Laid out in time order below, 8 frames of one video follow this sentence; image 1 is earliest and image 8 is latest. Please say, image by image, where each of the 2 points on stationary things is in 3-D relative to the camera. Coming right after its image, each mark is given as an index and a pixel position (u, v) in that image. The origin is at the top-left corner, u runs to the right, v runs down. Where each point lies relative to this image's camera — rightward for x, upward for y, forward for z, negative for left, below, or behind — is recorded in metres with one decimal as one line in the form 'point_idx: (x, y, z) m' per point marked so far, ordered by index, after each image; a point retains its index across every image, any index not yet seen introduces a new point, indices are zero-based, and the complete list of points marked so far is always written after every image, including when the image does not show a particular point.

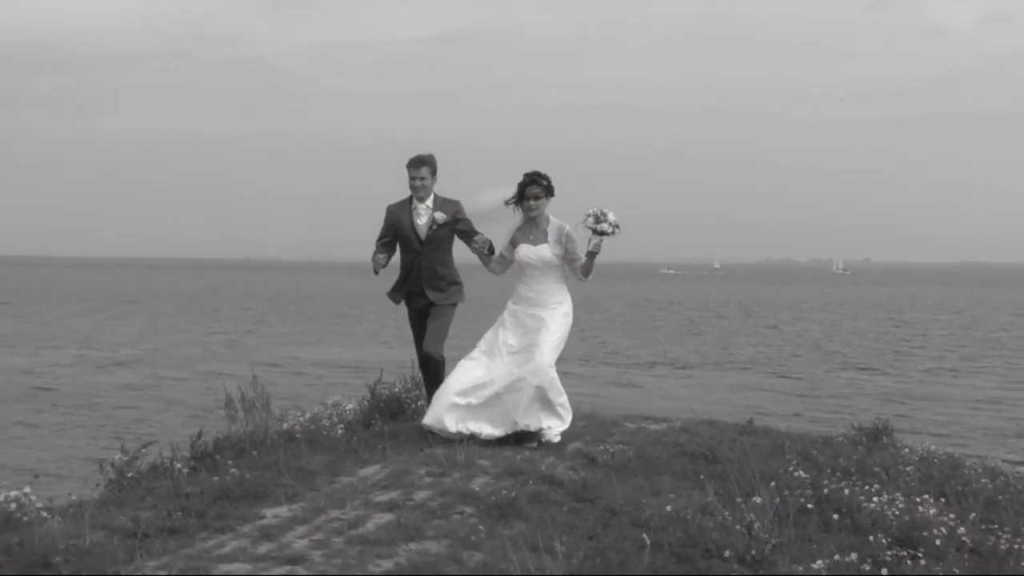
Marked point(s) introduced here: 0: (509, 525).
0: (+0.3, -2.0, +5.5) m
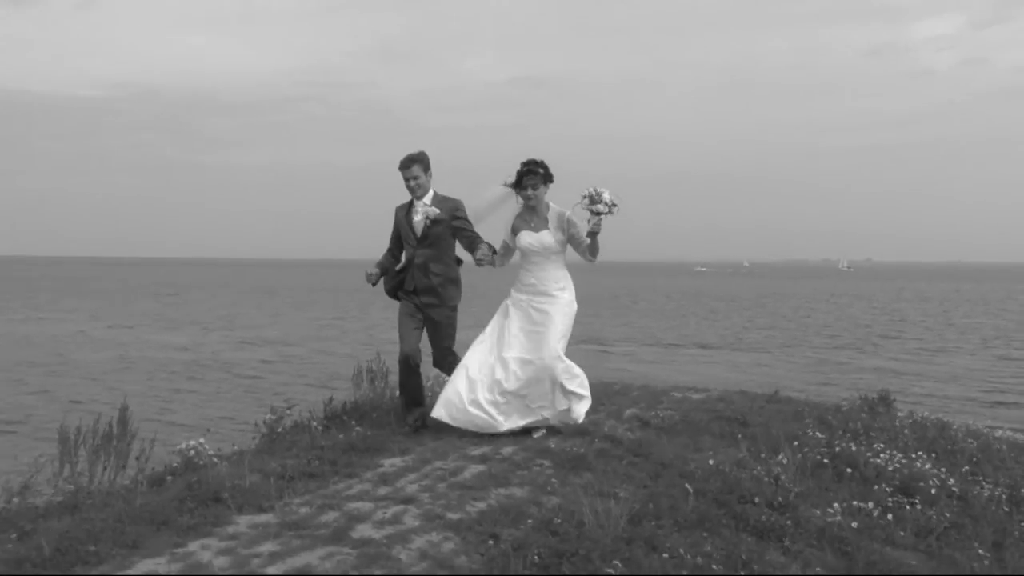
0: (+0.9, -1.9, +6.6) m
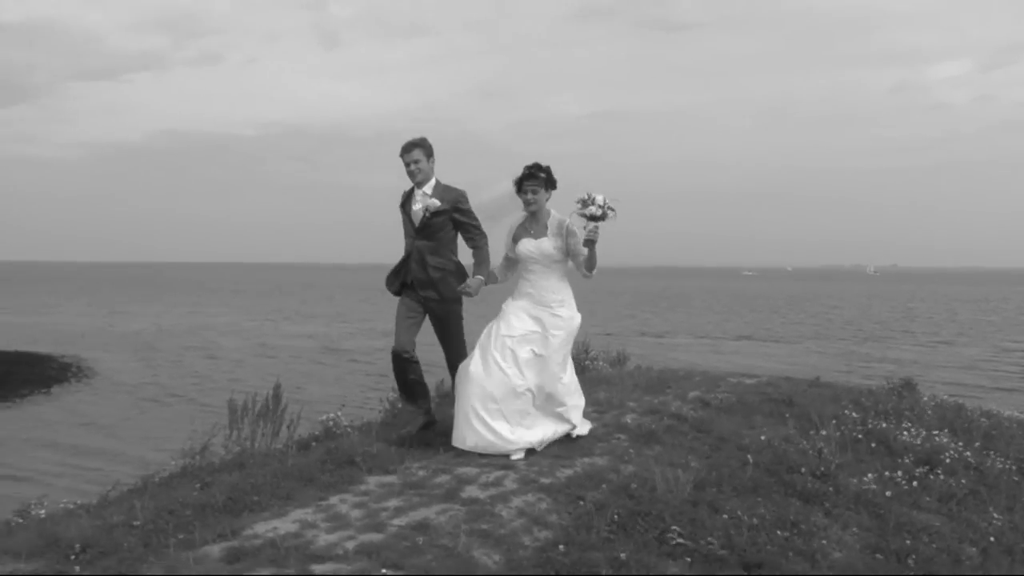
0: (+1.8, -1.9, +7.6) m
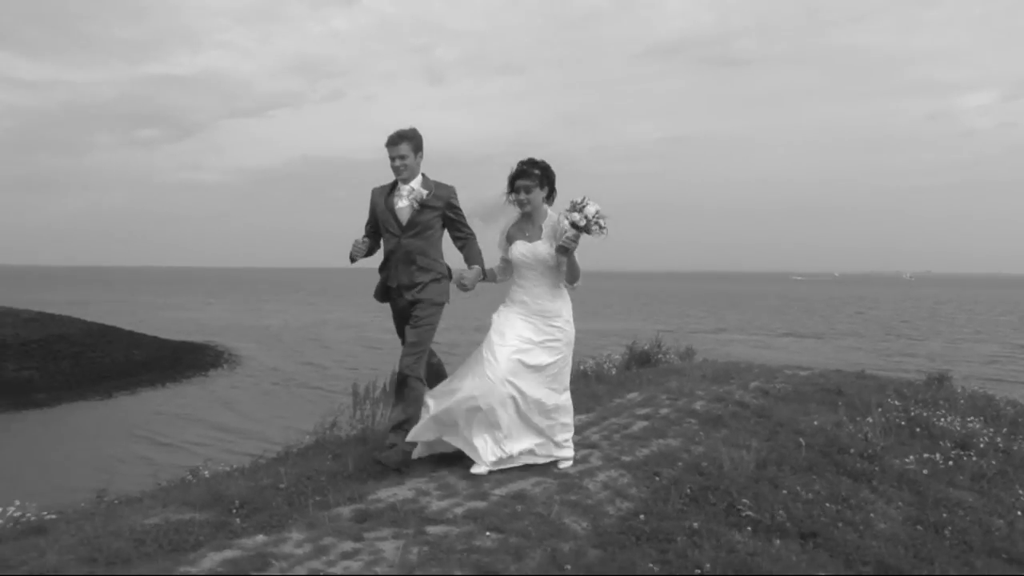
0: (+2.9, -2.0, +8.5) m
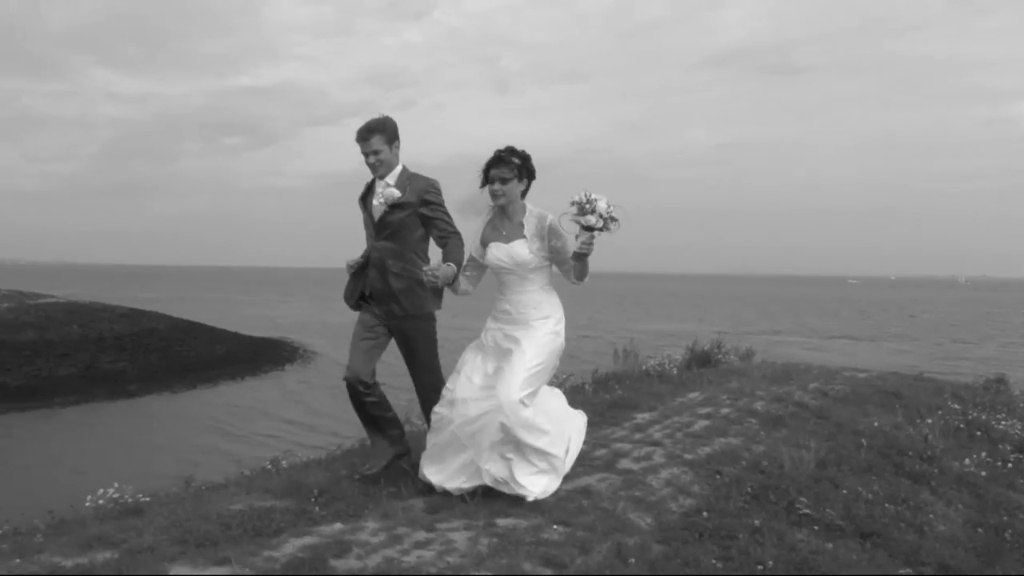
0: (+3.7, -2.0, +8.7) m
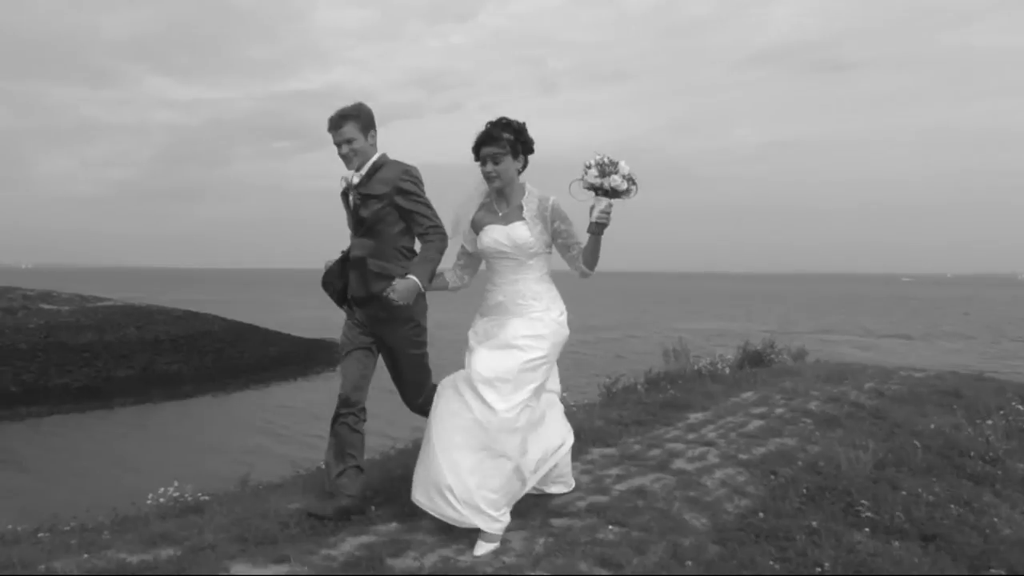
0: (+4.4, -2.0, +8.5) m
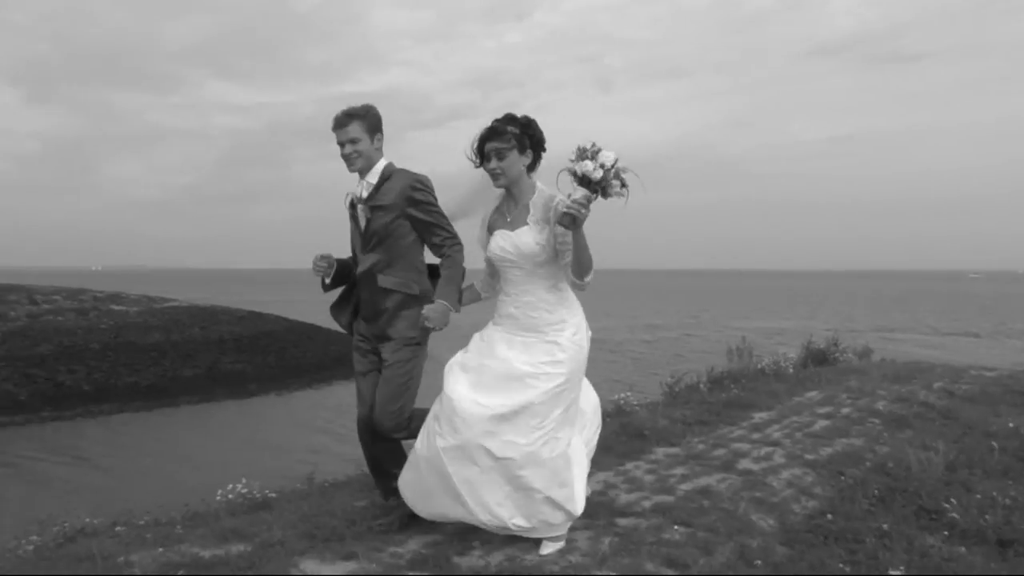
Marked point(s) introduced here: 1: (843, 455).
0: (+5.2, -2.0, +8.4) m
1: (+4.3, -2.2, +8.0) m
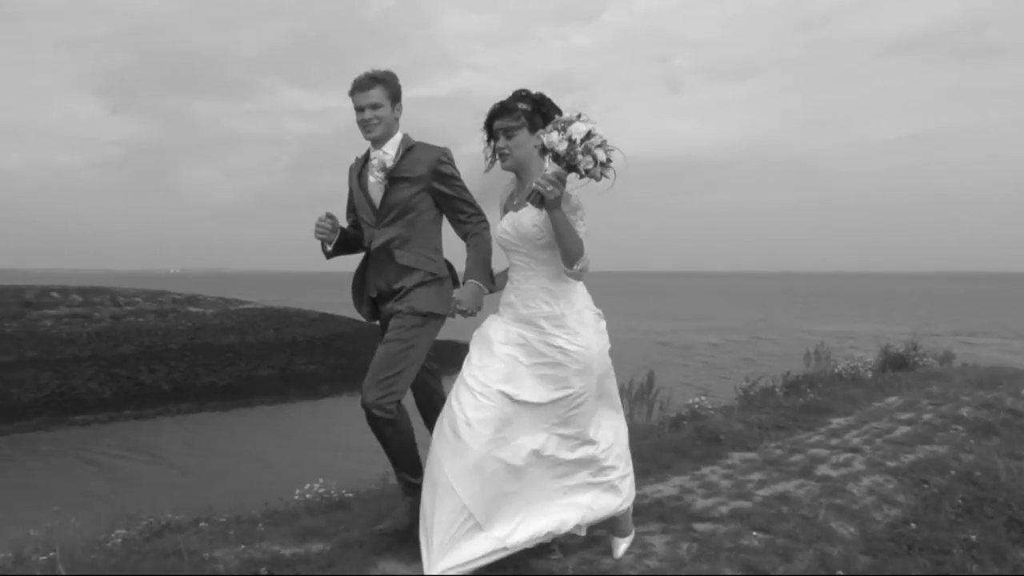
0: (+6.1, -2.0, +8.1) m
1: (+5.2, -2.2, +7.8) m
